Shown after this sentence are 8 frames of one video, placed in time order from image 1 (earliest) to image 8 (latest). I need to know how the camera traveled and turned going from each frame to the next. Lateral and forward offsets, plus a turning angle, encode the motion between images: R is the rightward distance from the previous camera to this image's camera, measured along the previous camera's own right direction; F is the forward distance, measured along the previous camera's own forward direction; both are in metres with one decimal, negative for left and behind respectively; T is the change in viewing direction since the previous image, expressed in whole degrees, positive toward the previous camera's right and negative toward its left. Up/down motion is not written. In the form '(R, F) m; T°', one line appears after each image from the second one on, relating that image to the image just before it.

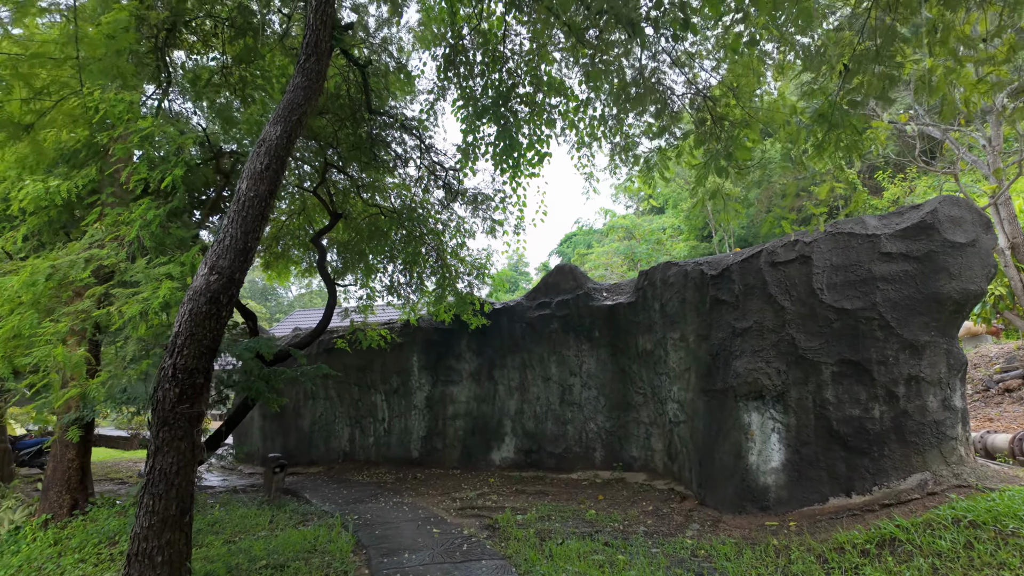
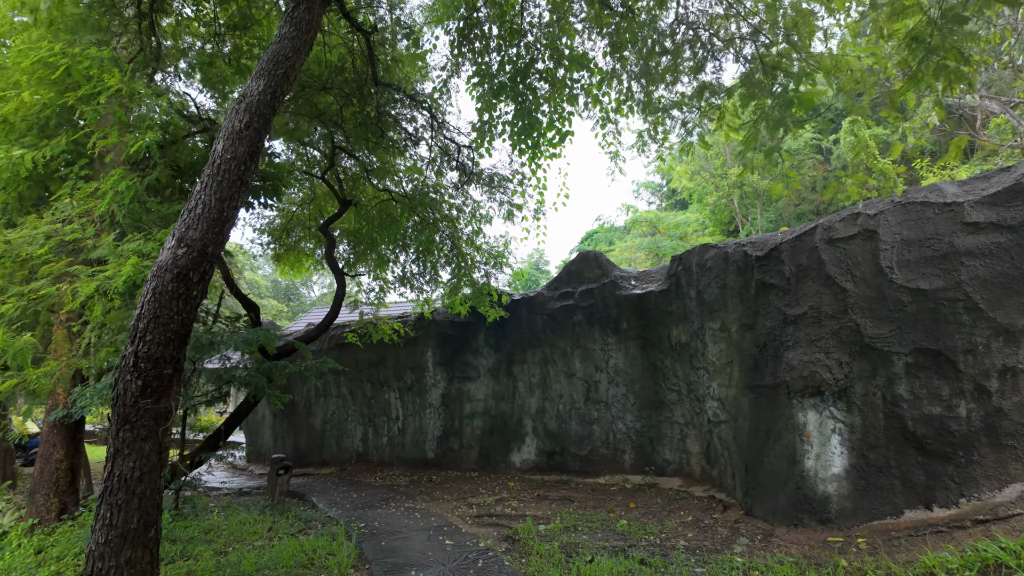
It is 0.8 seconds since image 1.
(0.0, +0.6) m; -2°
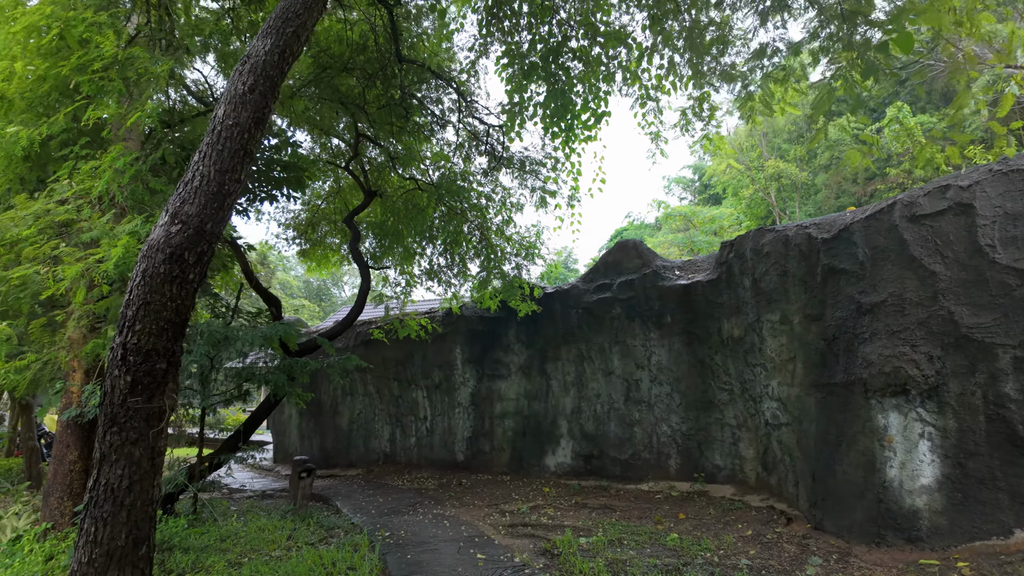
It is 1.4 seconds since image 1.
(-0.1, +0.5) m; -3°
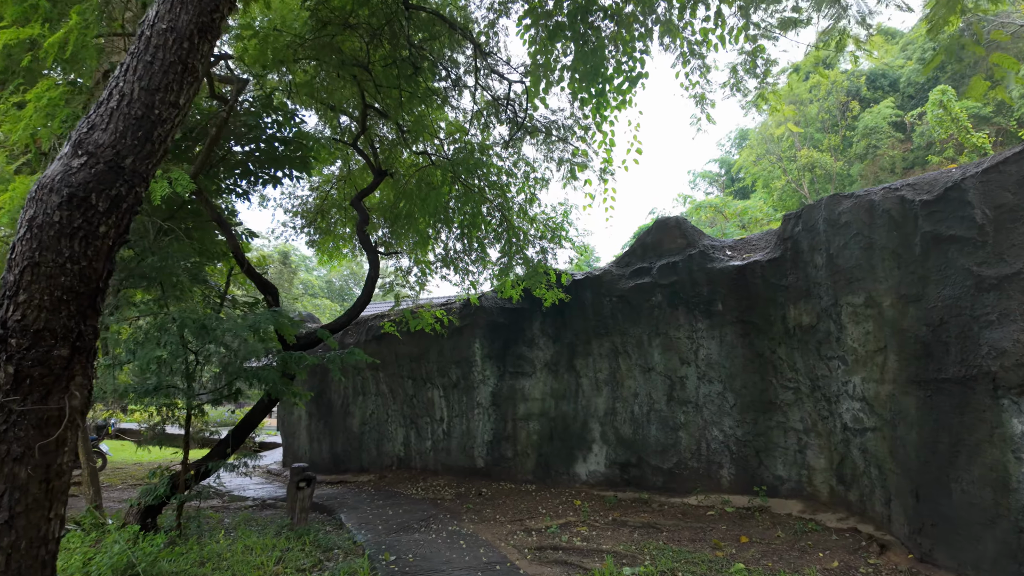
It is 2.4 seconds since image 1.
(0.0, +0.9) m; -2°
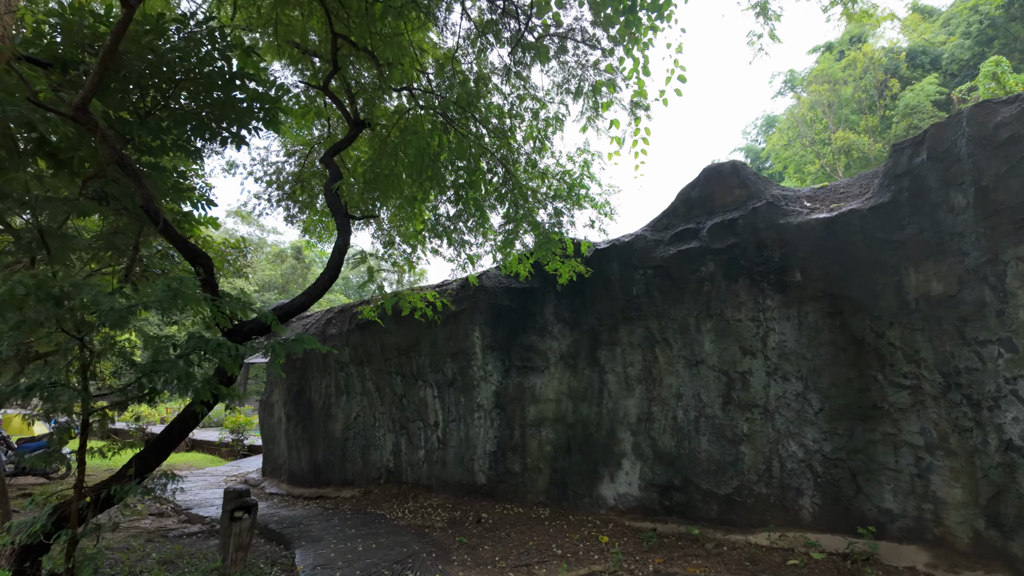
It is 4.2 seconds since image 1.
(+0.1, +1.5) m; -2°
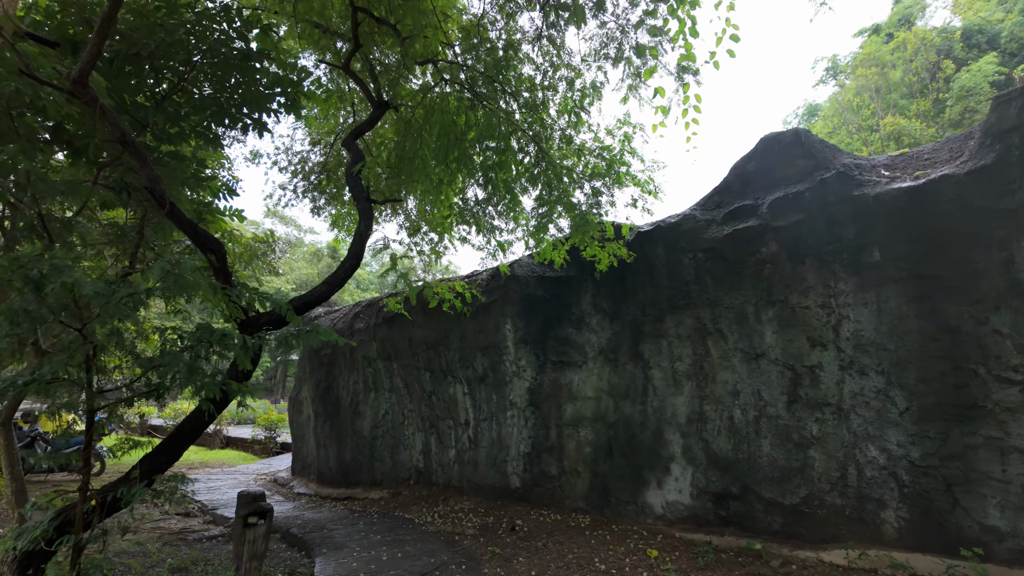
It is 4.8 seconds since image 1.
(0.0, +0.5) m; -3°
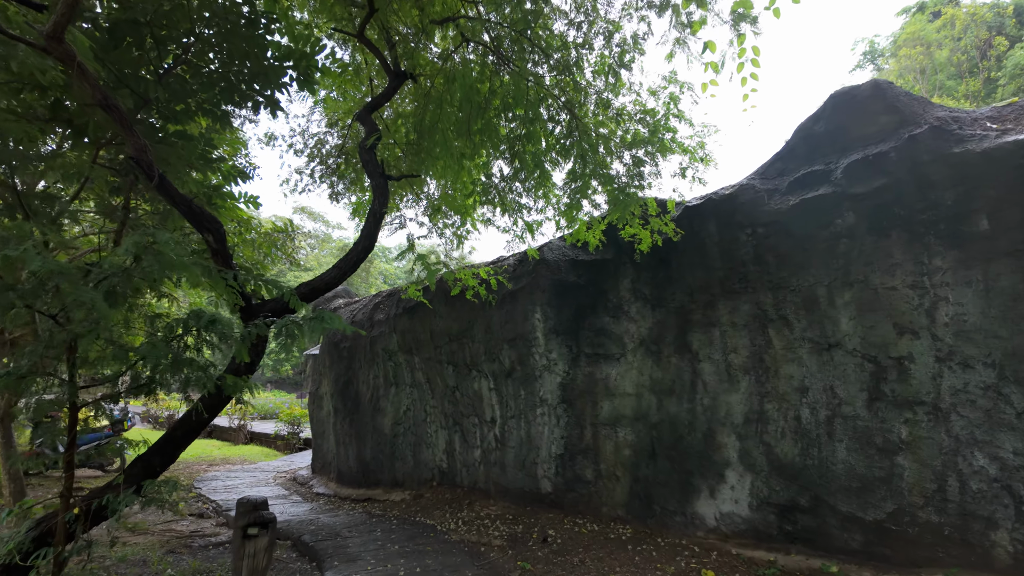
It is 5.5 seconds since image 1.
(0.0, +0.5) m; -3°
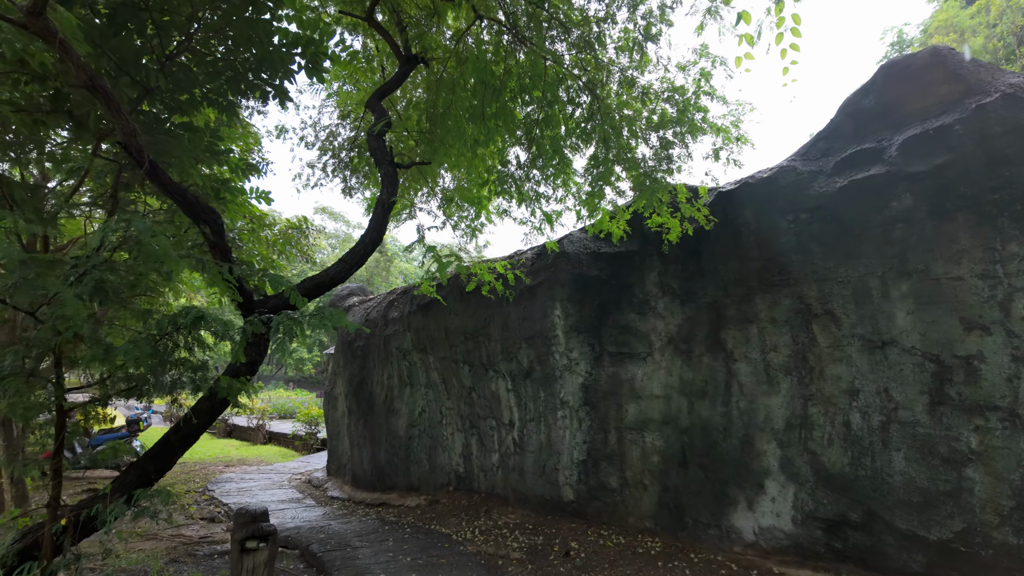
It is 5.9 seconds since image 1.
(0.0, +0.3) m; -2°
